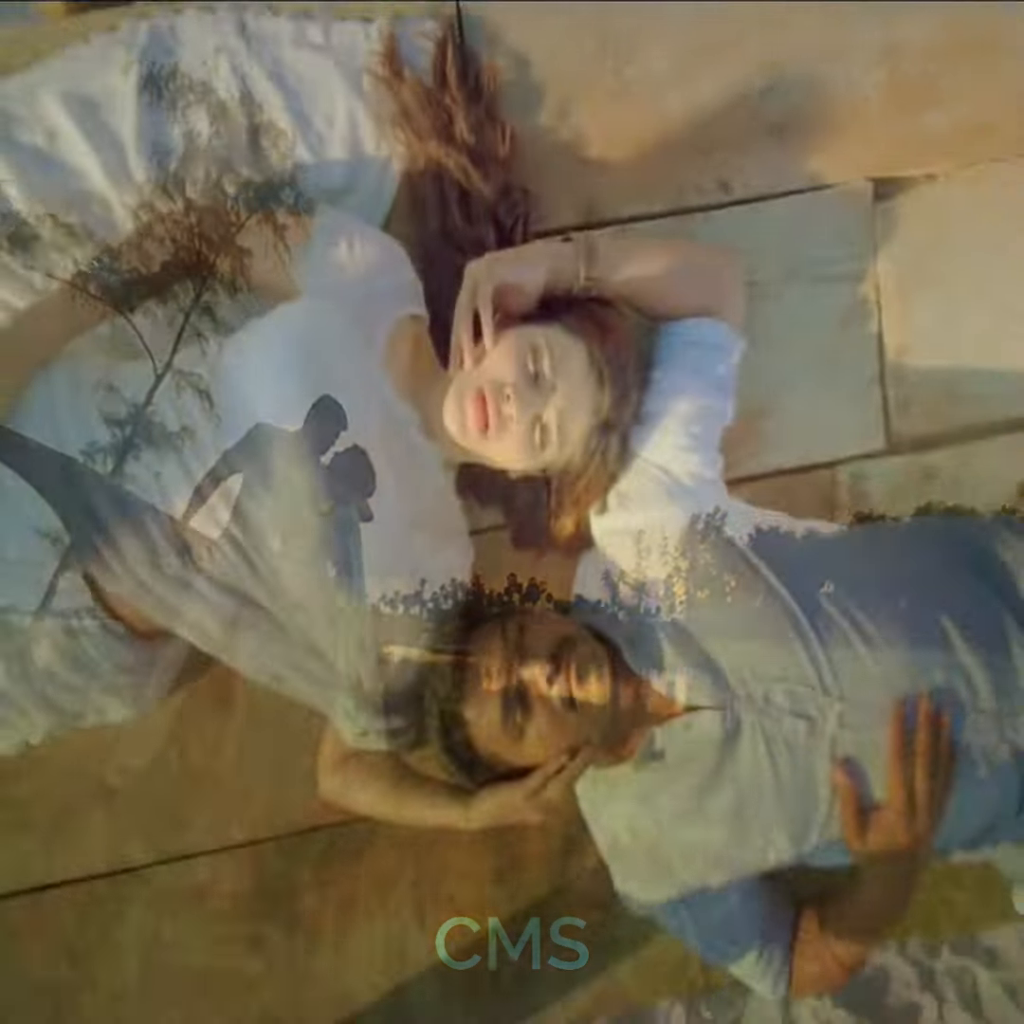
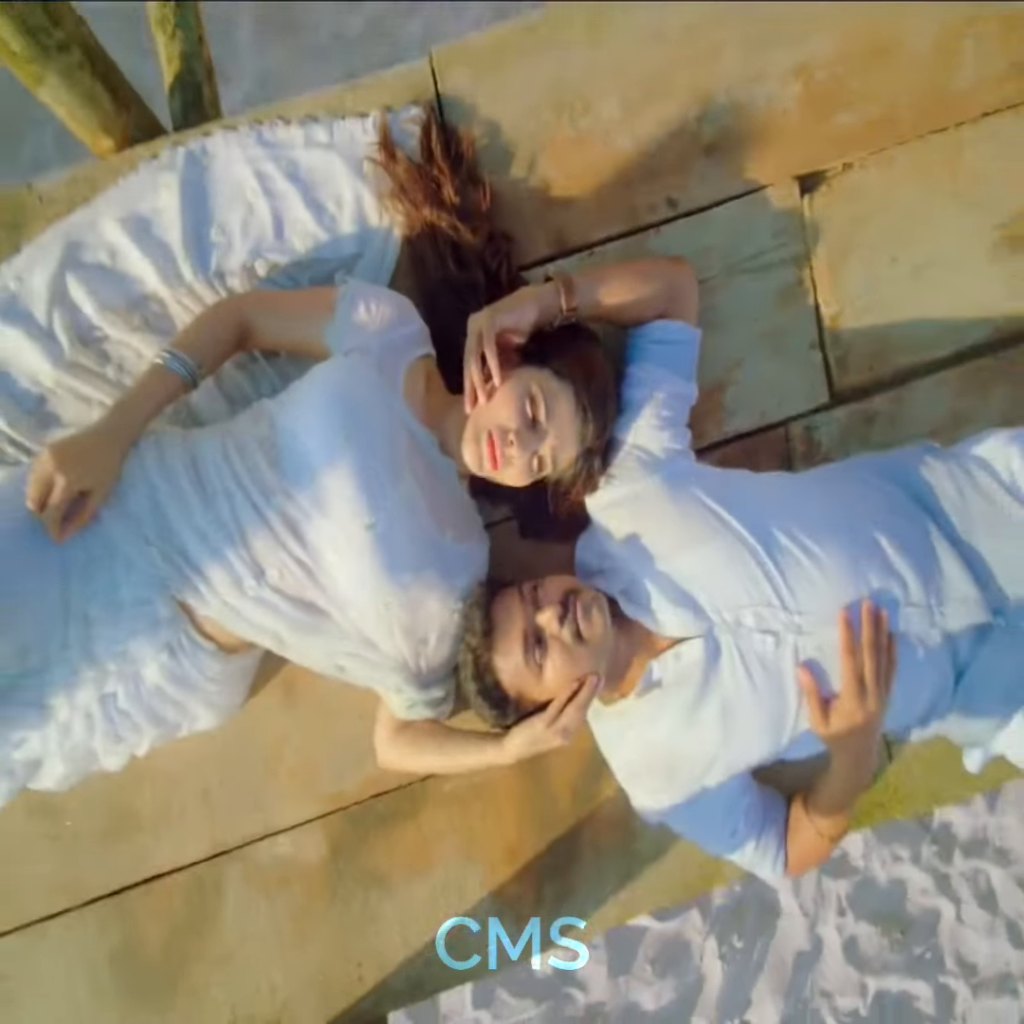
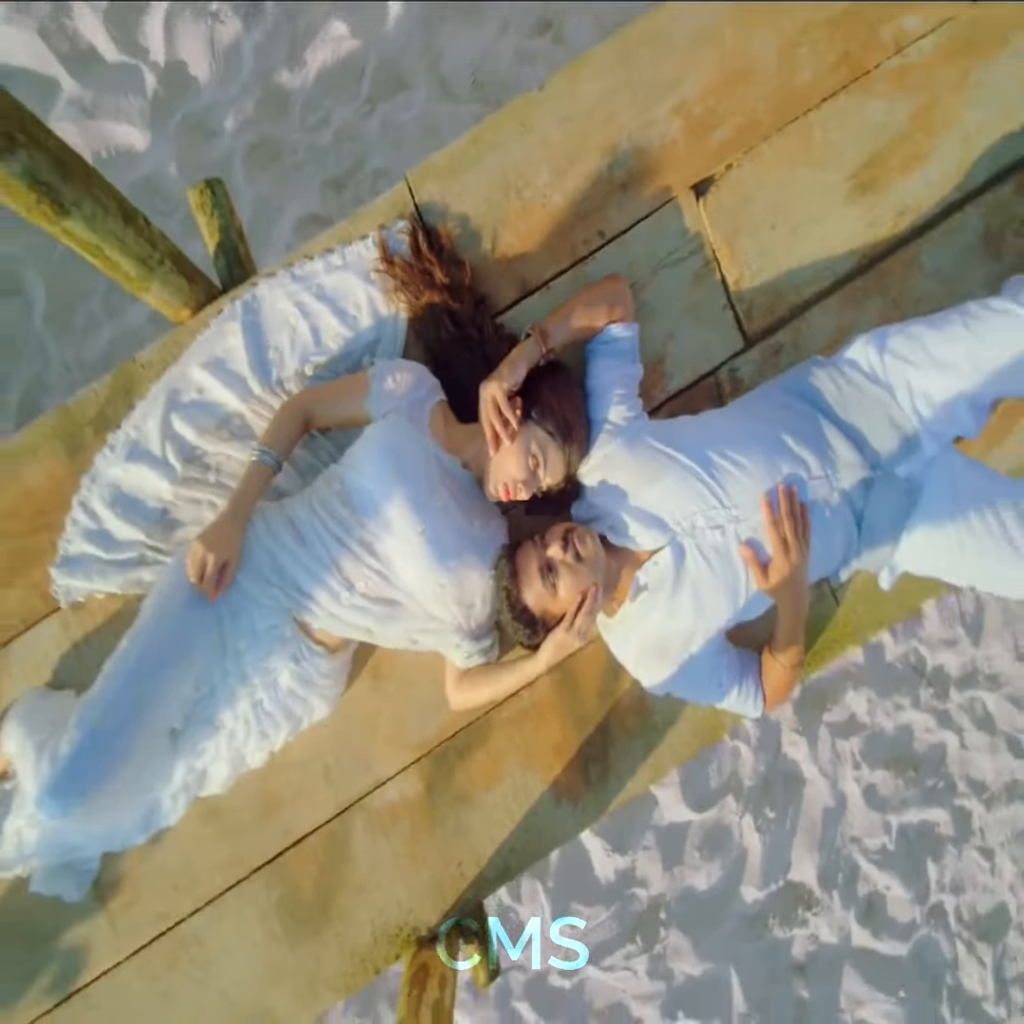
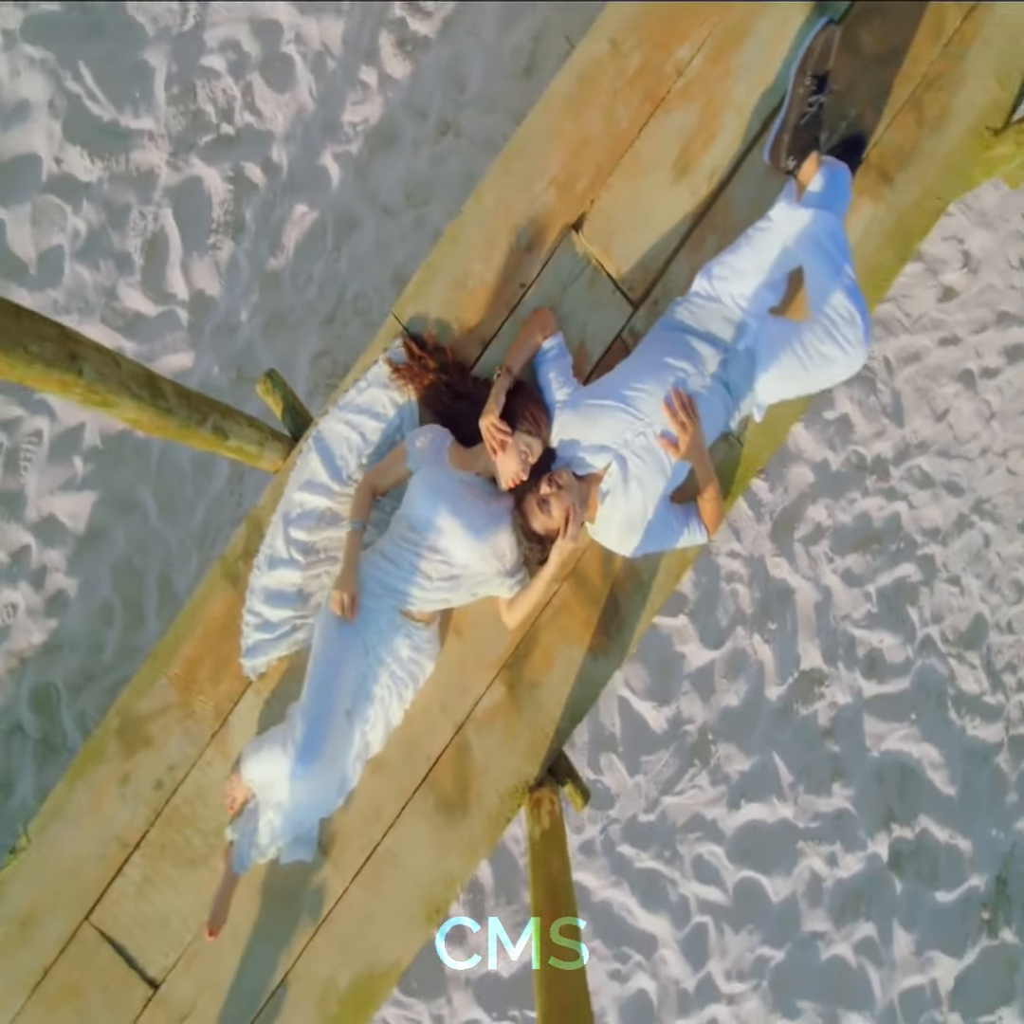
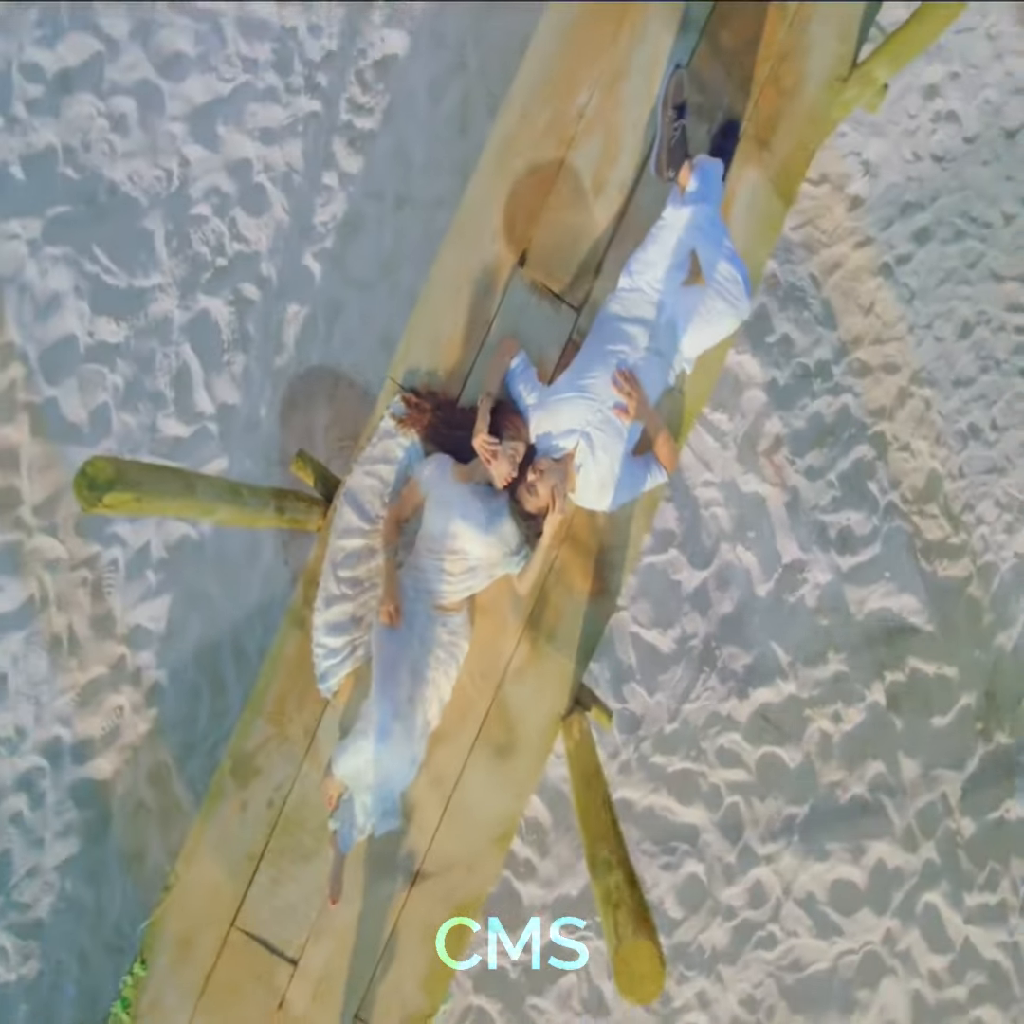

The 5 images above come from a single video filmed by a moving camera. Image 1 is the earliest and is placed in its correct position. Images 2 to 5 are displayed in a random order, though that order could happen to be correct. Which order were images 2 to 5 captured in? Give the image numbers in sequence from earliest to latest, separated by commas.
2, 3, 4, 5
